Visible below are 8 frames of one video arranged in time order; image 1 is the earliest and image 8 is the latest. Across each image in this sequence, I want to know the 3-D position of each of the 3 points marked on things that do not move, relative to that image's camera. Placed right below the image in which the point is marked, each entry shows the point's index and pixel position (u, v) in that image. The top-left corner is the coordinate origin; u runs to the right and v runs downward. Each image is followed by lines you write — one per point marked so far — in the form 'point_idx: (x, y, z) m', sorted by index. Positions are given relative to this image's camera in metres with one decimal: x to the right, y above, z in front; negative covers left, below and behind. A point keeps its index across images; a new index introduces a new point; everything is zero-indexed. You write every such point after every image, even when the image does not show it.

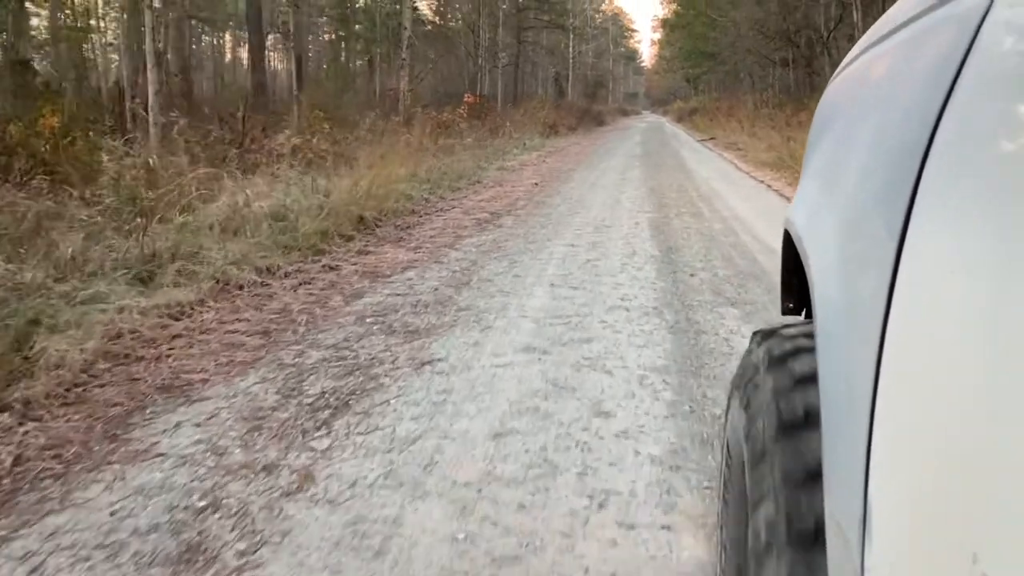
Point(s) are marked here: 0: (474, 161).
0: (-0.8, +2.4, +17.1) m
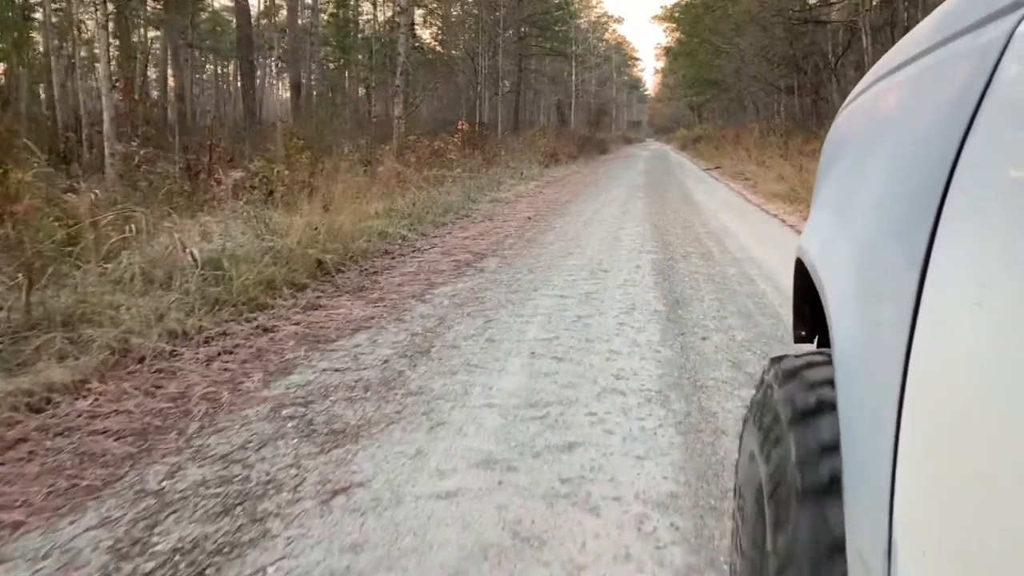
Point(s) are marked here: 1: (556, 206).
0: (-0.9, +1.7, +16.0) m
1: (+0.8, +1.6, +16.8) m
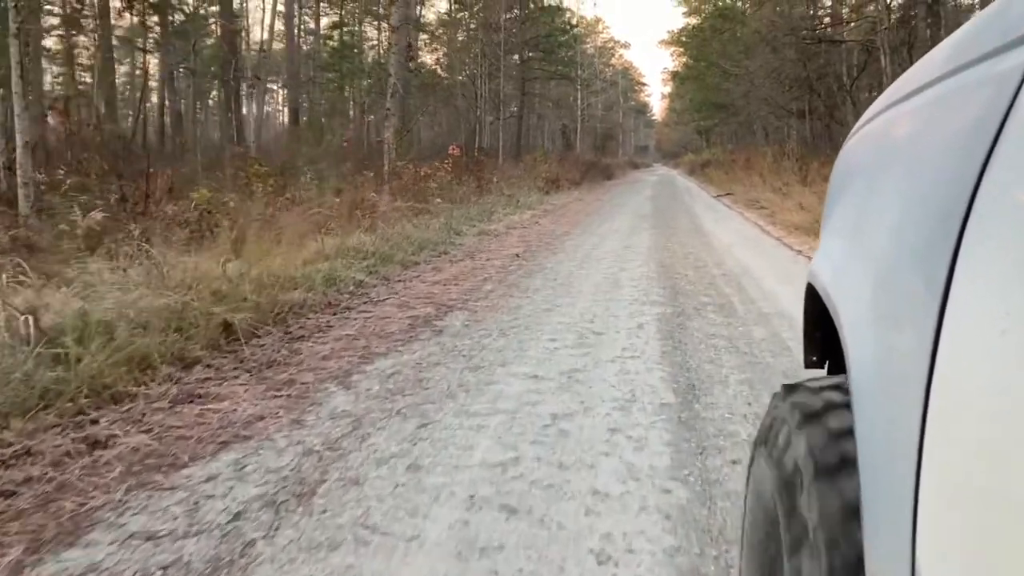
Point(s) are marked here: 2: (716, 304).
0: (-1.1, +0.9, +14.2) m
1: (+0.7, +0.9, +15.0) m
2: (+1.8, -0.1, +7.9) m
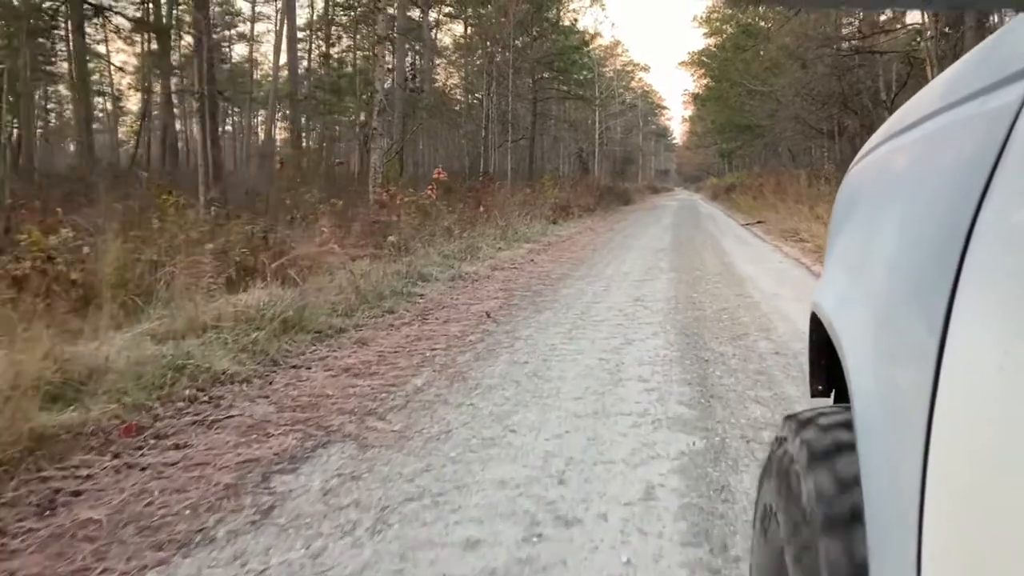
0: (-1.3, +0.2, +11.1) m
1: (+0.4, +0.1, +11.9) m
2: (+1.4, -0.7, +4.7) m
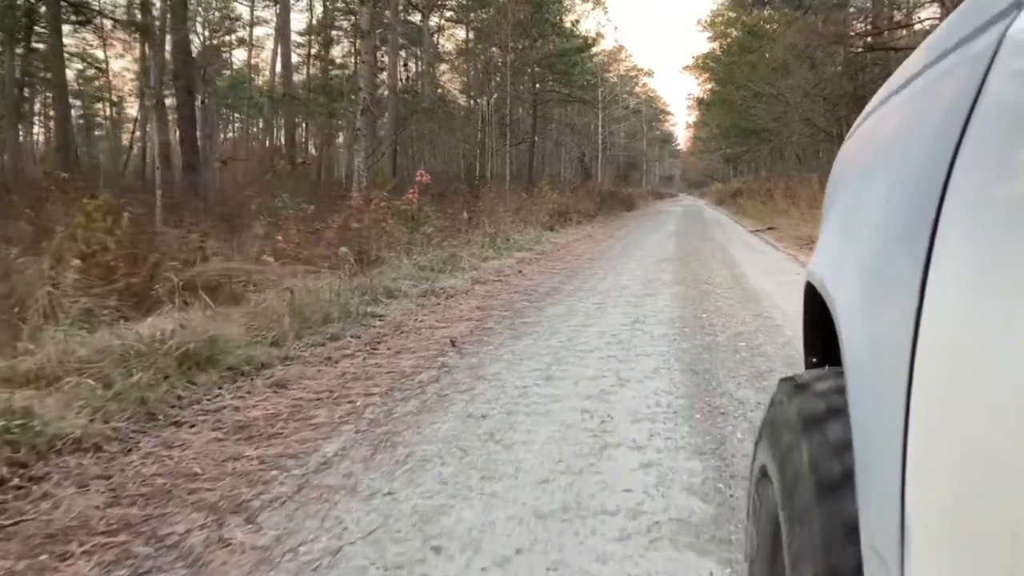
0: (-1.6, 0.0, +9.5) m
1: (+0.2, -0.1, +10.3) m
2: (+1.2, -0.9, +3.1) m
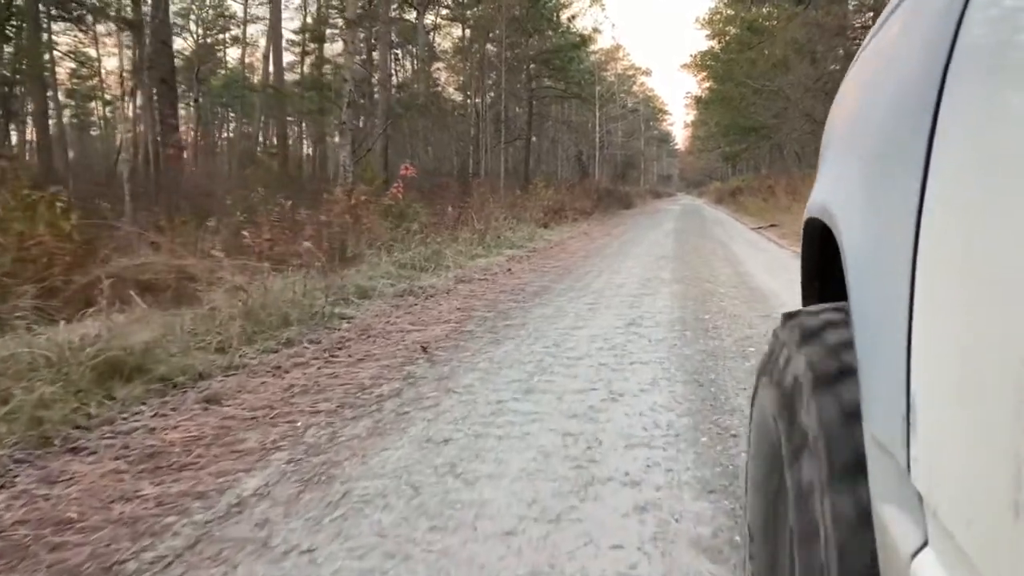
0: (-1.7, 0.0, +8.7) m
1: (0.0, -0.1, +9.5) m
2: (+1.0, -0.9, +2.3) m
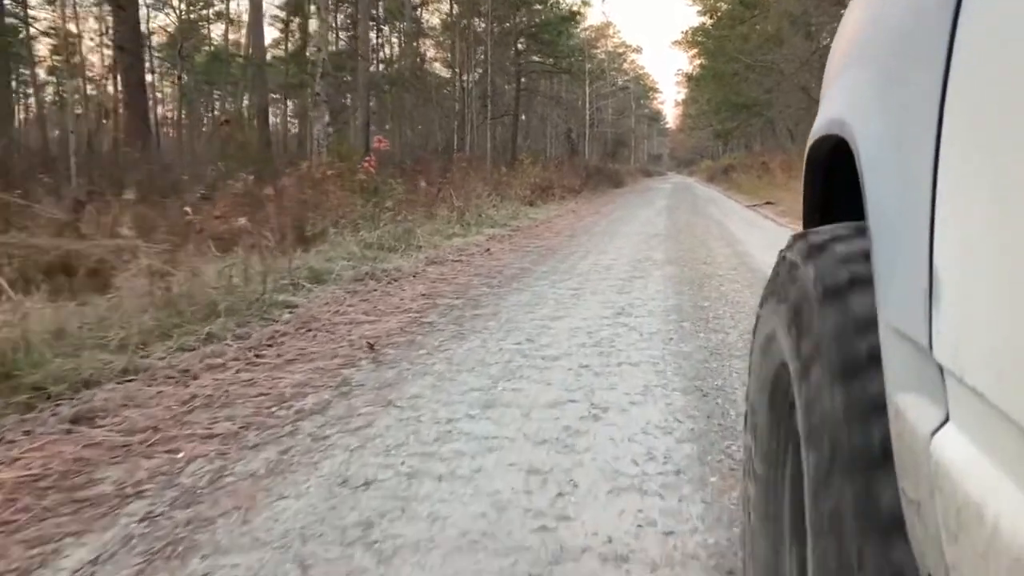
0: (-2.0, +0.1, +7.6) m
1: (-0.2, 0.0, +8.4) m
2: (+0.8, -0.9, +1.3) m
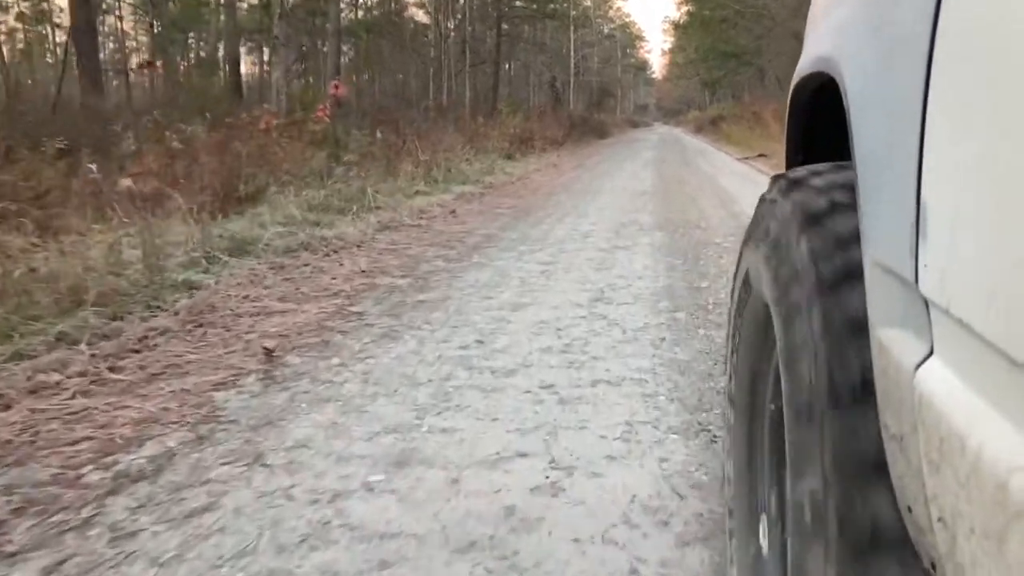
0: (-2.3, +0.3, +6.3) m
1: (-0.5, +0.3, +7.1) m
2: (+0.7, -1.0, +0.1) m
